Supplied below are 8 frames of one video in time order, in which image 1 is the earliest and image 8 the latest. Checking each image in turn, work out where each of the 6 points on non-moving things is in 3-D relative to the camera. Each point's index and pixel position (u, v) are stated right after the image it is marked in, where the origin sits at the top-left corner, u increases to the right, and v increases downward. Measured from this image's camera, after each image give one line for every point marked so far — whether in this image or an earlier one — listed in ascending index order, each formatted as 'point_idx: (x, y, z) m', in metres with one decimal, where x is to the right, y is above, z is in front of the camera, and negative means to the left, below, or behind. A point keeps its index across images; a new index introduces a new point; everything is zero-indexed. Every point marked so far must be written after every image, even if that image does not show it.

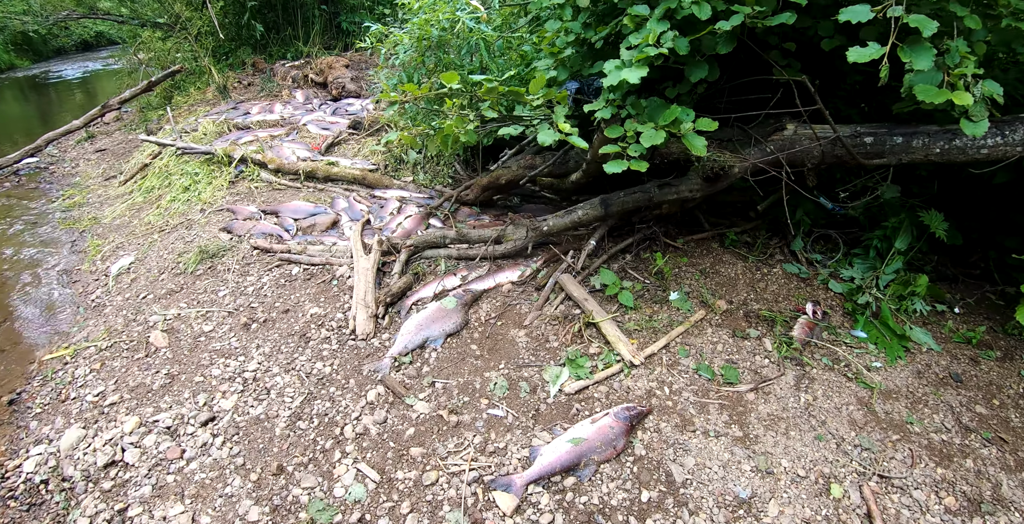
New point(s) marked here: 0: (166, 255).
0: (-2.9, 0.0, +4.4) m
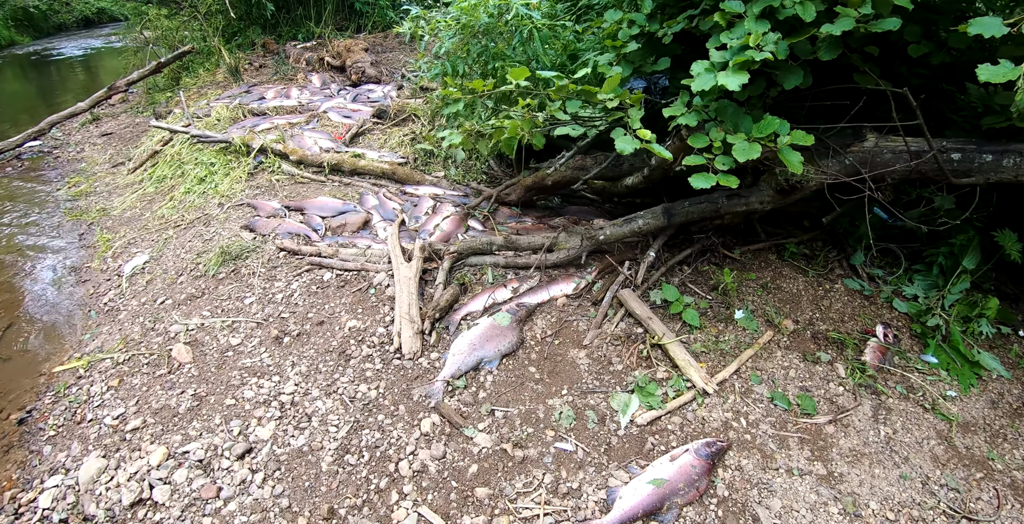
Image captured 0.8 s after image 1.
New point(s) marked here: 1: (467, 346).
0: (-2.6, 0.0, +4.0) m
1: (-0.3, -0.5, +3.1) m
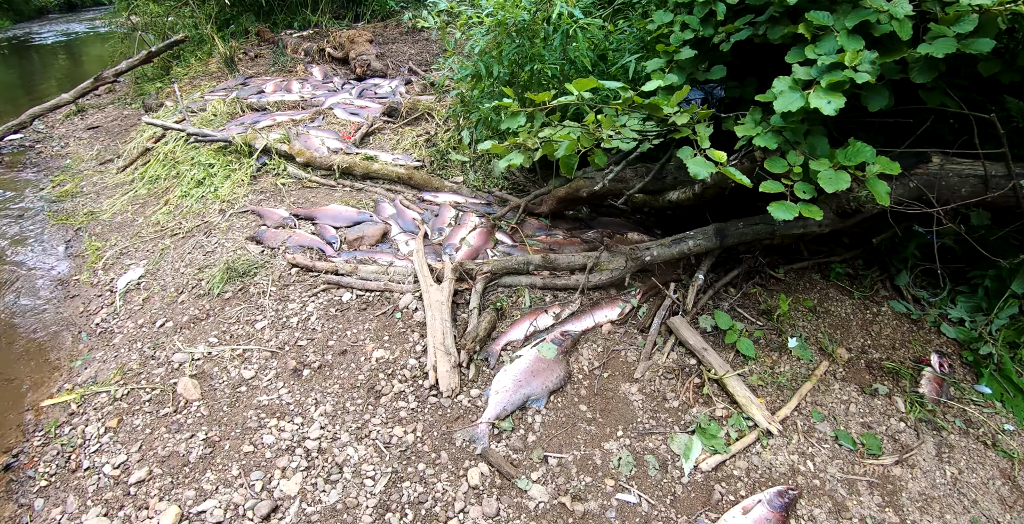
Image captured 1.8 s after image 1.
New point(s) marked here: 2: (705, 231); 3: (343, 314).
0: (-2.3, -0.1, +3.6) m
1: (0.0, -0.7, +2.8) m
2: (+1.3, +0.2, +3.5) m
3: (-1.1, -0.3, +3.2) m
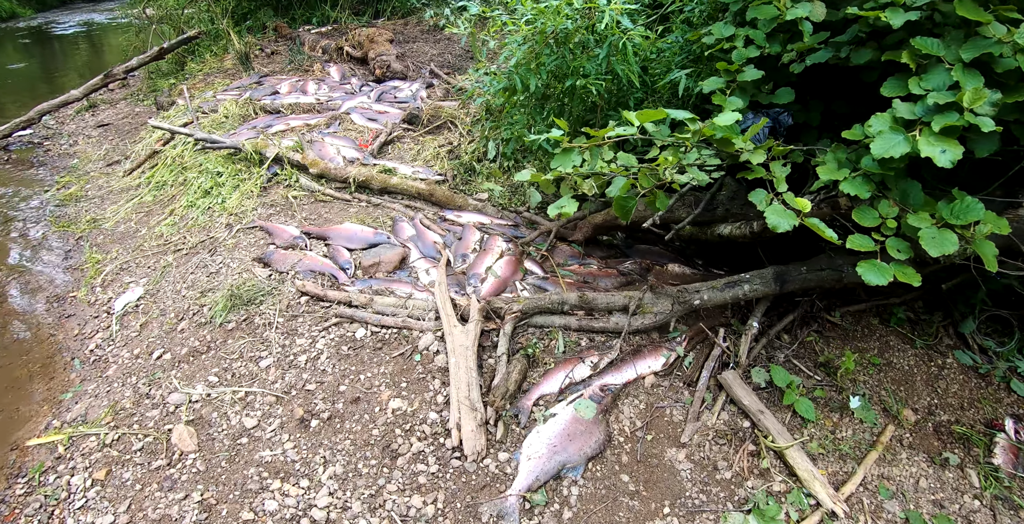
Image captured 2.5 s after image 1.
0: (-2.1, -0.2, +3.3) m
1: (+0.2, -0.9, +2.5) m
2: (+1.5, -0.1, +3.1) m
3: (-0.9, -0.5, +2.9) m
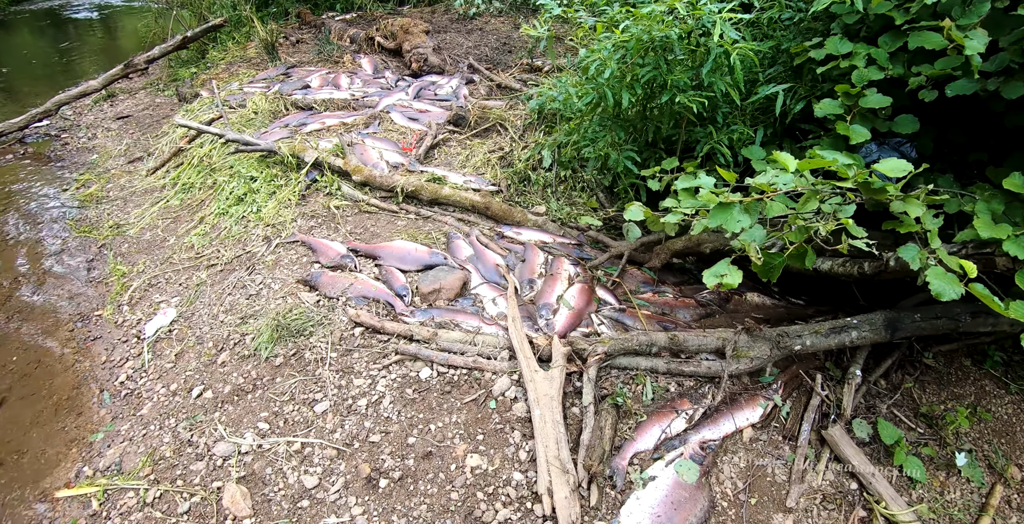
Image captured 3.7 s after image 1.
0: (-1.7, -0.3, +3.0) m
1: (+0.6, -1.1, +2.2) m
2: (+2.0, -0.3, +2.8) m
3: (-0.4, -0.7, +2.6) m
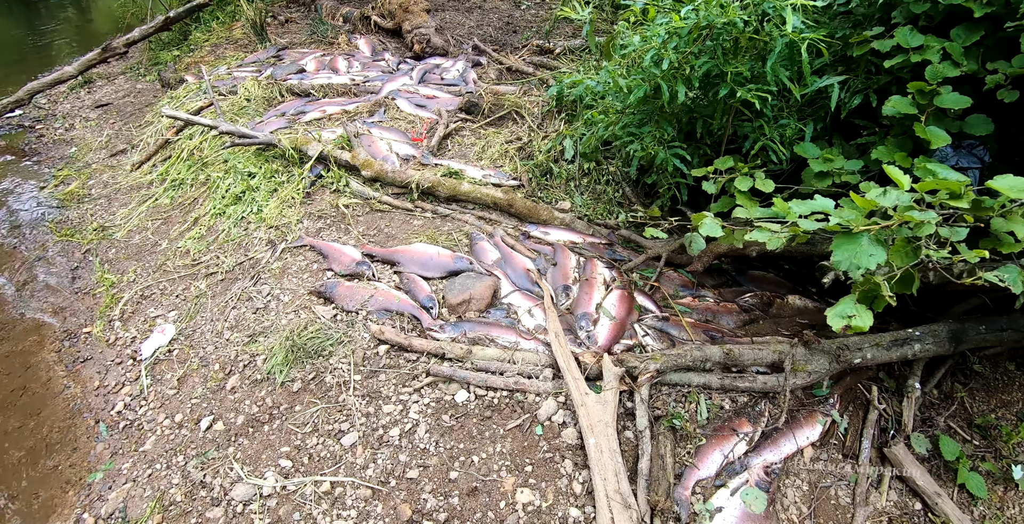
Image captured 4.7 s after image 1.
0: (-1.5, -0.4, +2.7) m
1: (+0.8, -1.2, +2.0) m
2: (+2.2, -0.3, +2.6) m
3: (-0.2, -0.8, +2.3) m
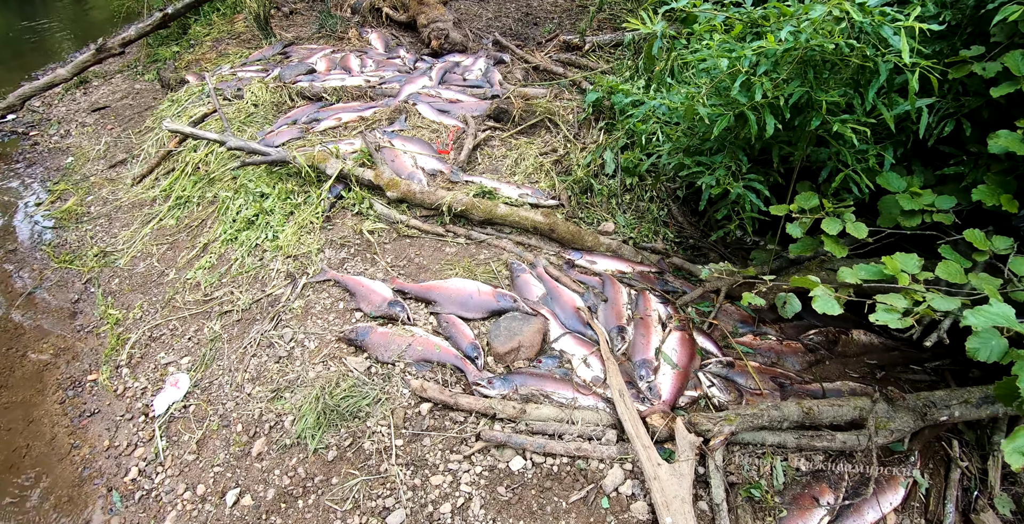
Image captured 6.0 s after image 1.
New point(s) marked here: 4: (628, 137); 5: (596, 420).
0: (-1.2, -0.6, +2.4) m
1: (+1.1, -1.4, +1.8) m
2: (+2.4, -0.5, +2.4) m
3: (0.0, -1.0, +2.1) m
4: (+0.8, +0.8, +3.4) m
5: (+0.4, -0.7, +2.3) m
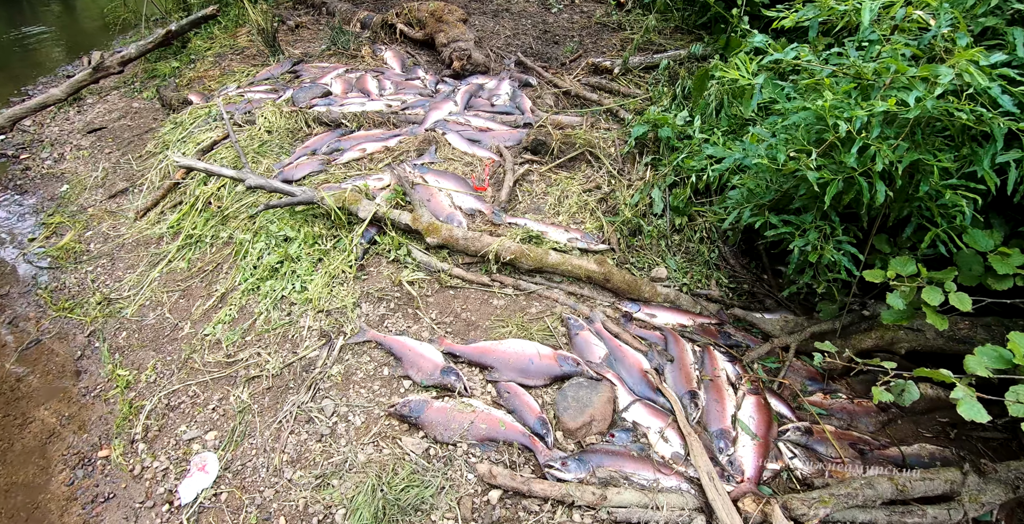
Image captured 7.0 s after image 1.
0: (-0.9, -0.9, +2.2) m
1: (+1.4, -1.7, +1.6) m
2: (+2.8, -0.8, +2.3) m
3: (+0.4, -1.3, +1.9) m
4: (+1.1, +0.5, +3.2) m
5: (+0.7, -1.0, +2.1) m
